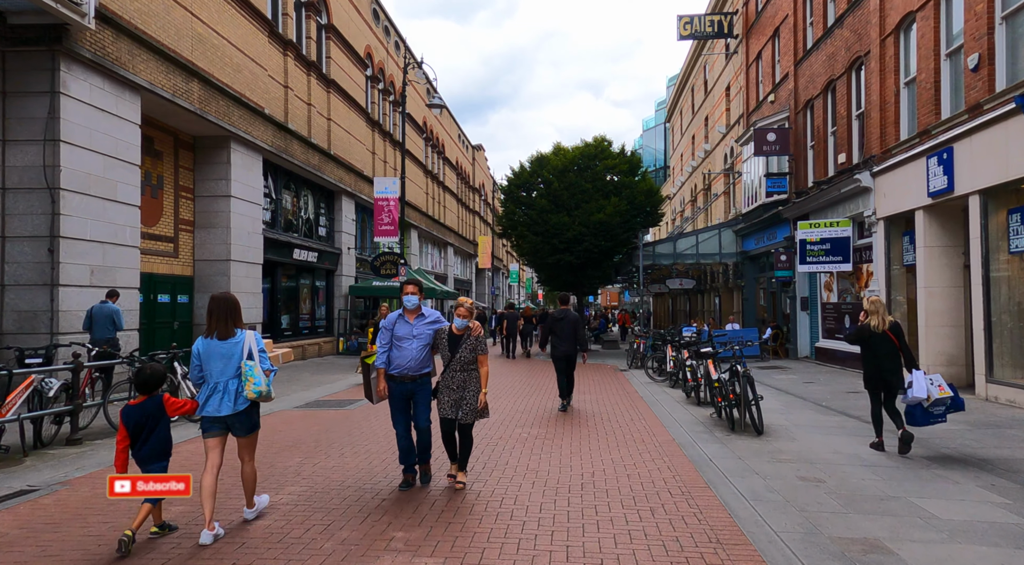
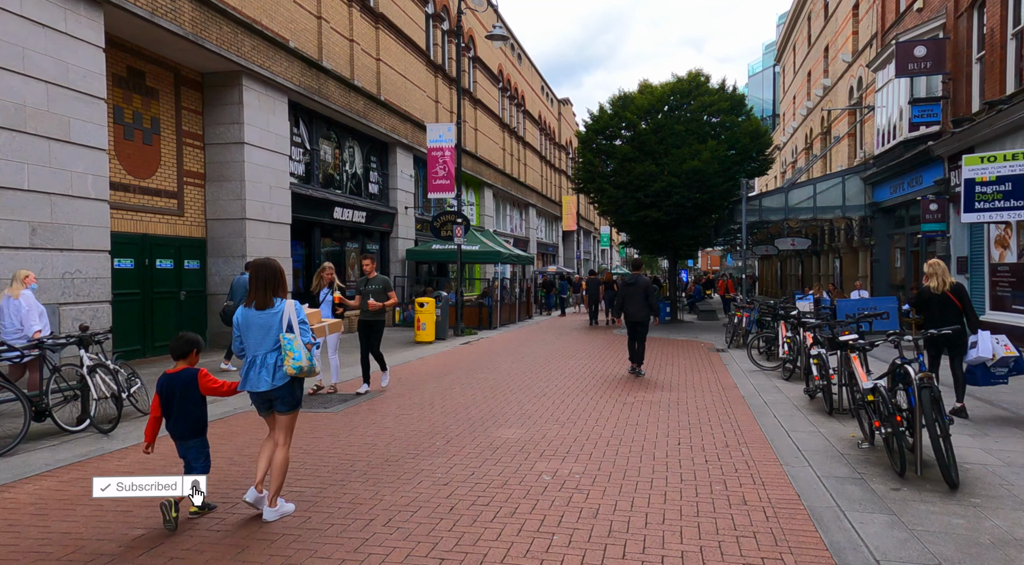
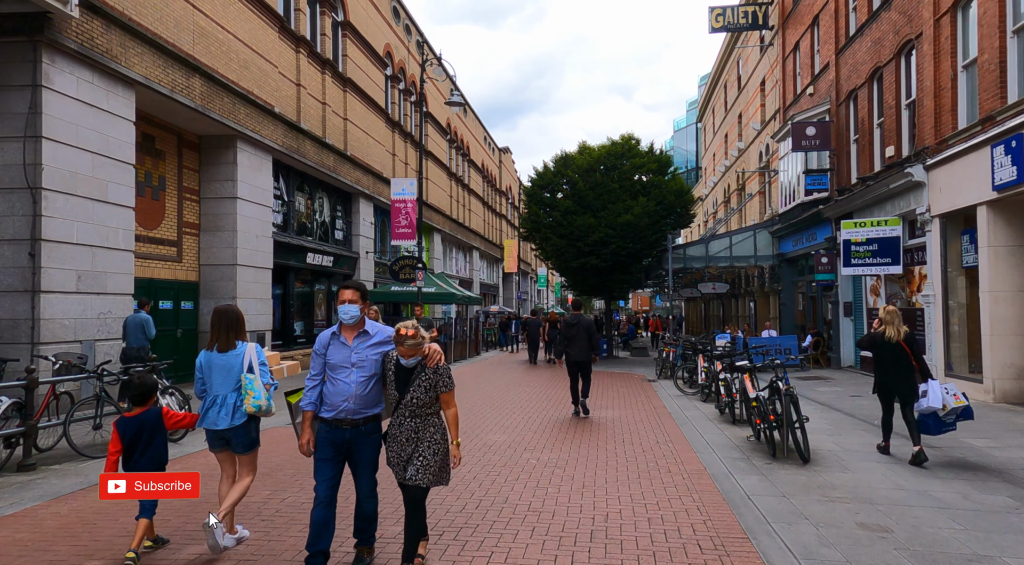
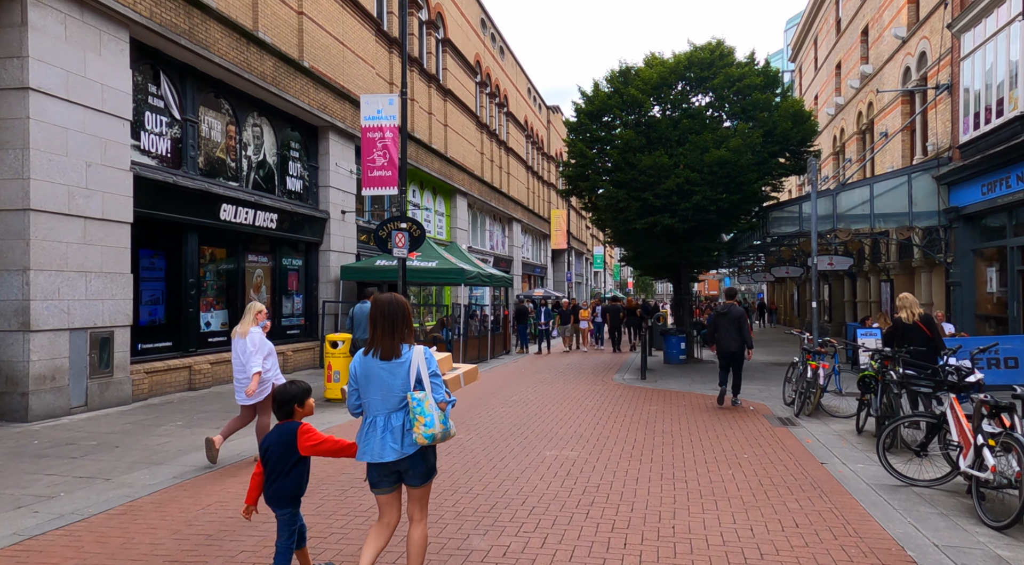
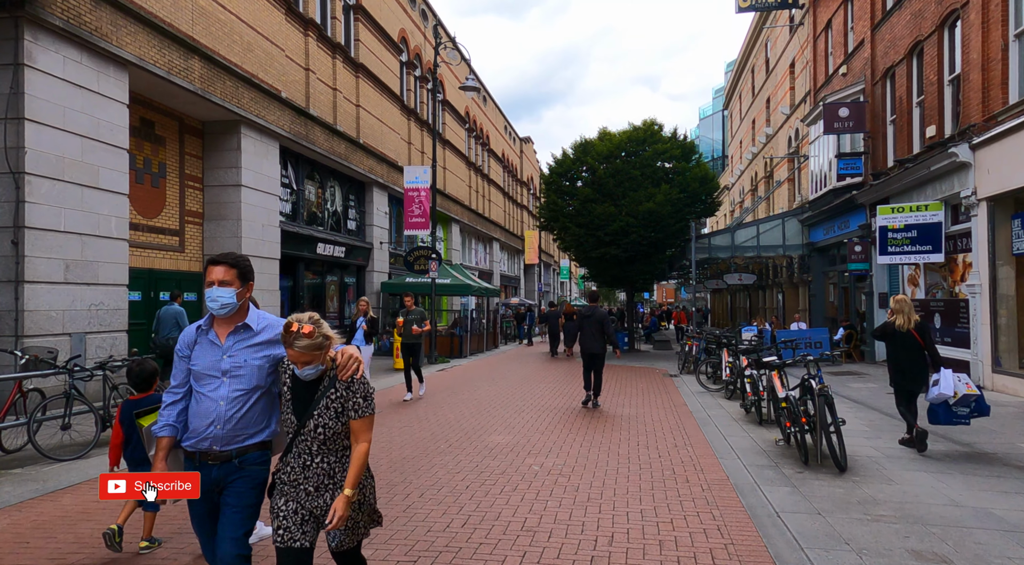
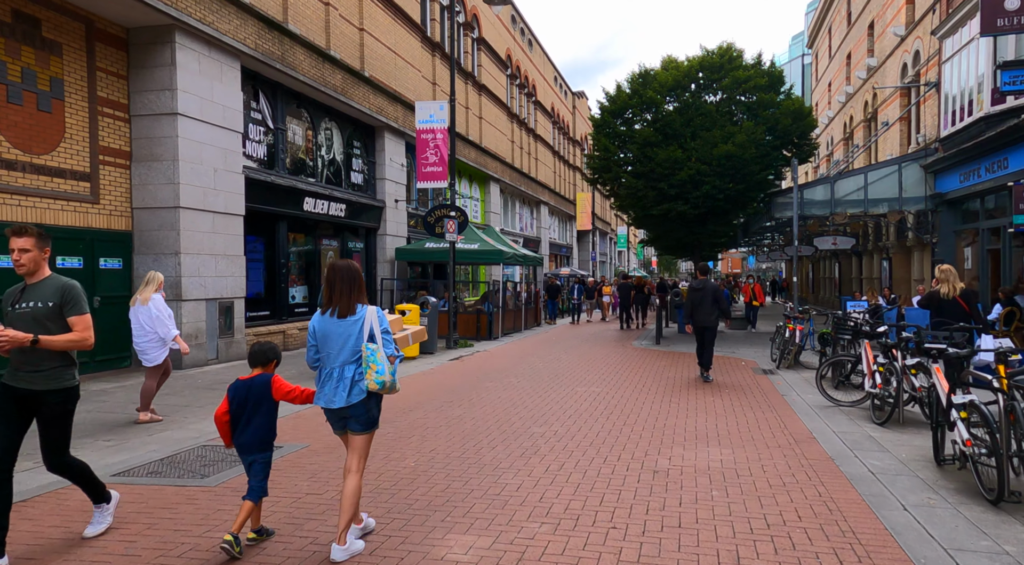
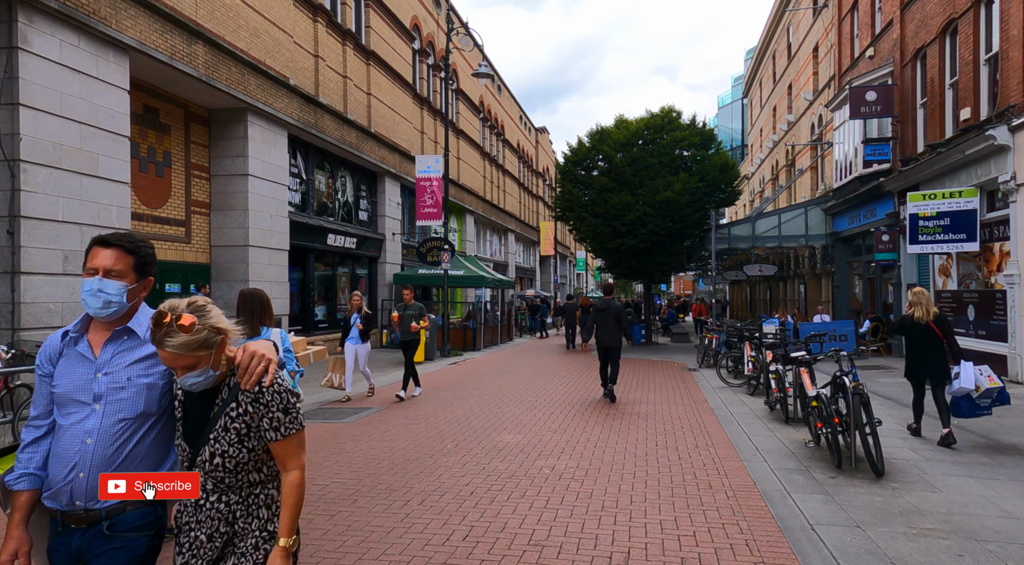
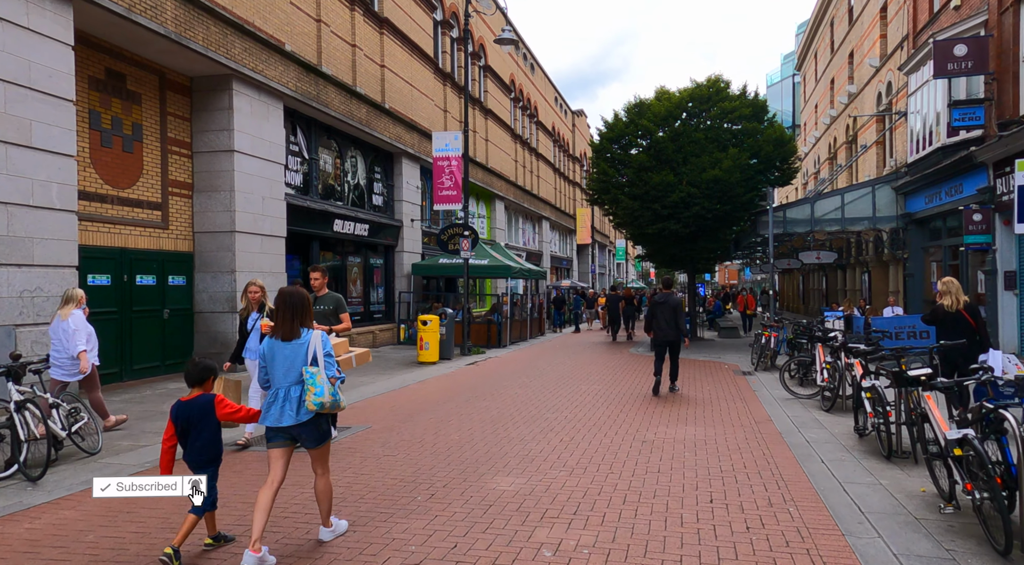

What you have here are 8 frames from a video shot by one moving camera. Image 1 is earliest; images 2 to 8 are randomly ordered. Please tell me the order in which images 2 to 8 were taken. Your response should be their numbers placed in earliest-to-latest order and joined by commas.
3, 5, 7, 2, 8, 6, 4
